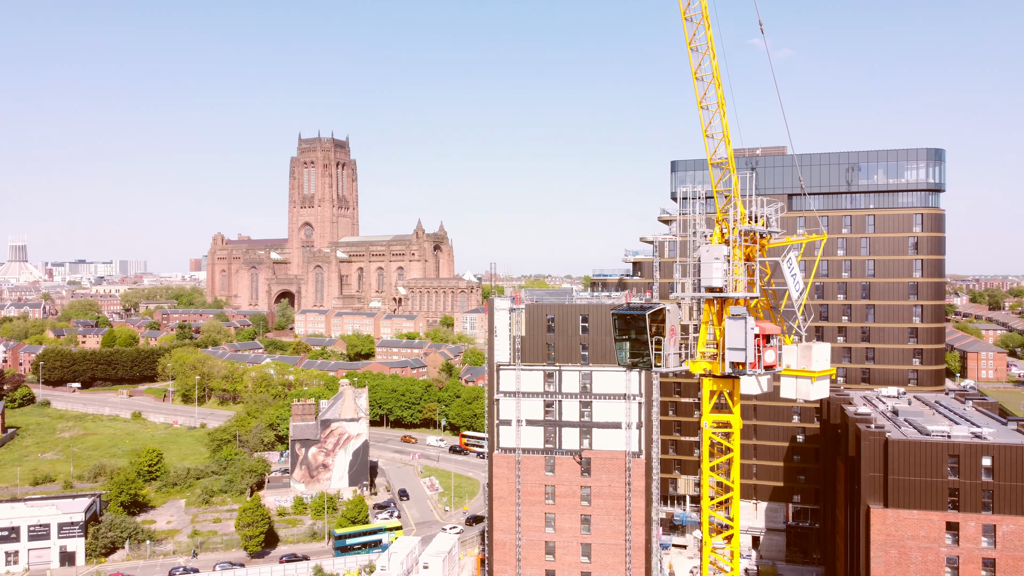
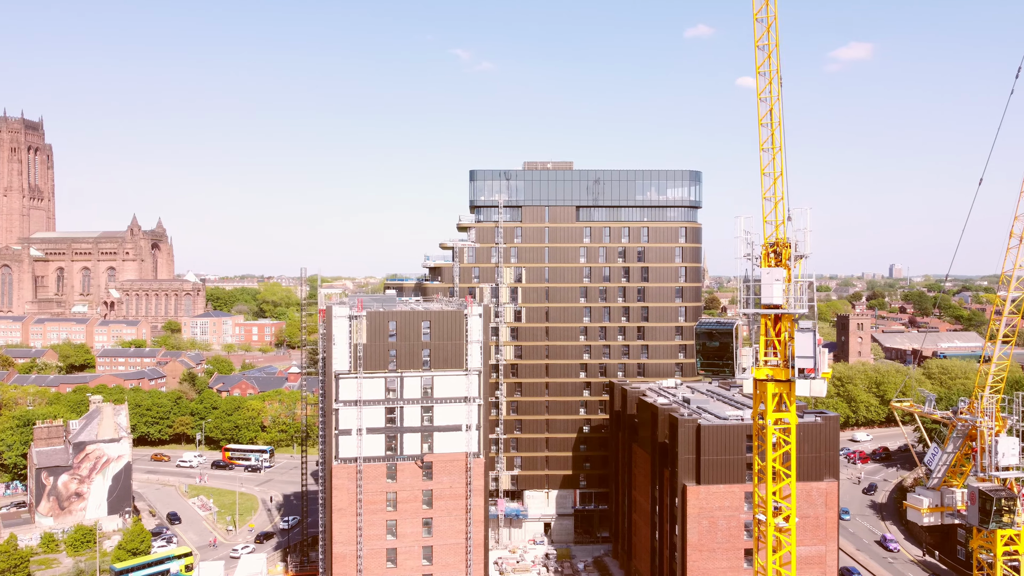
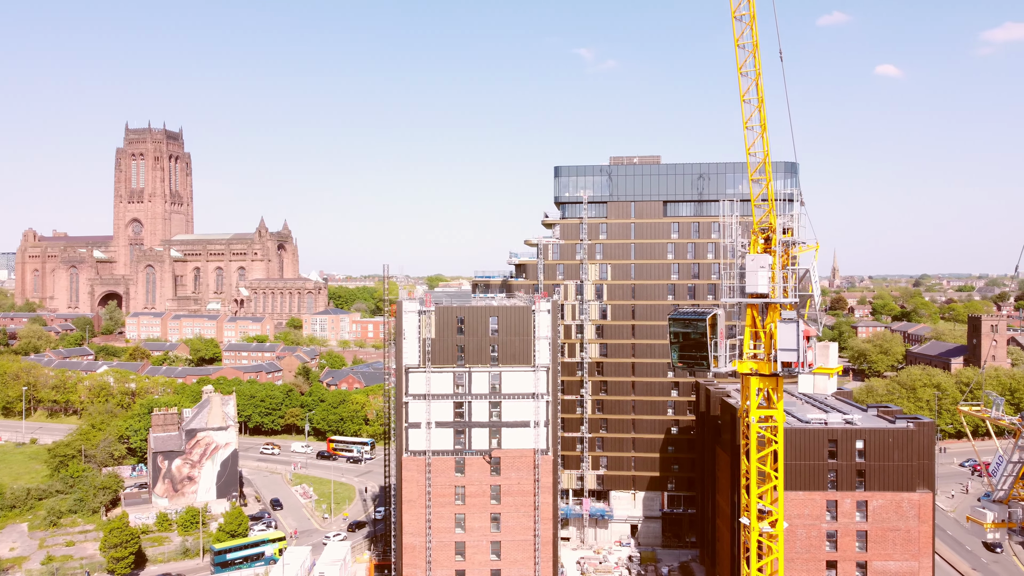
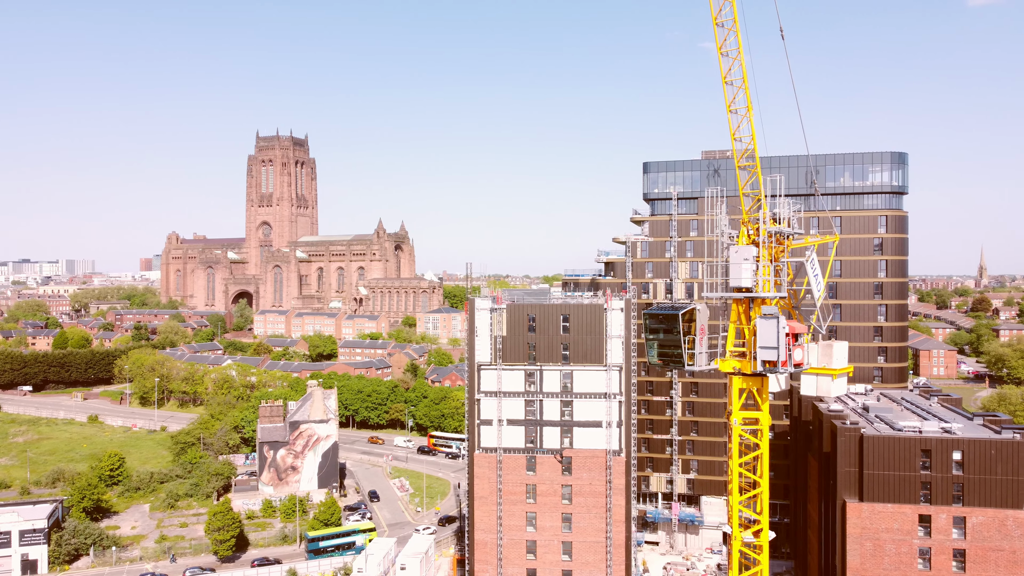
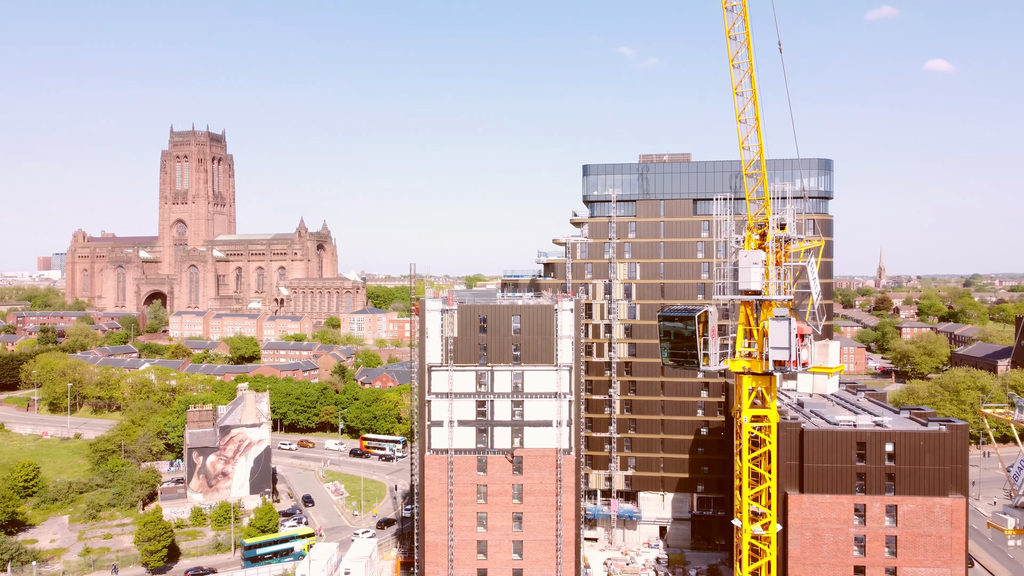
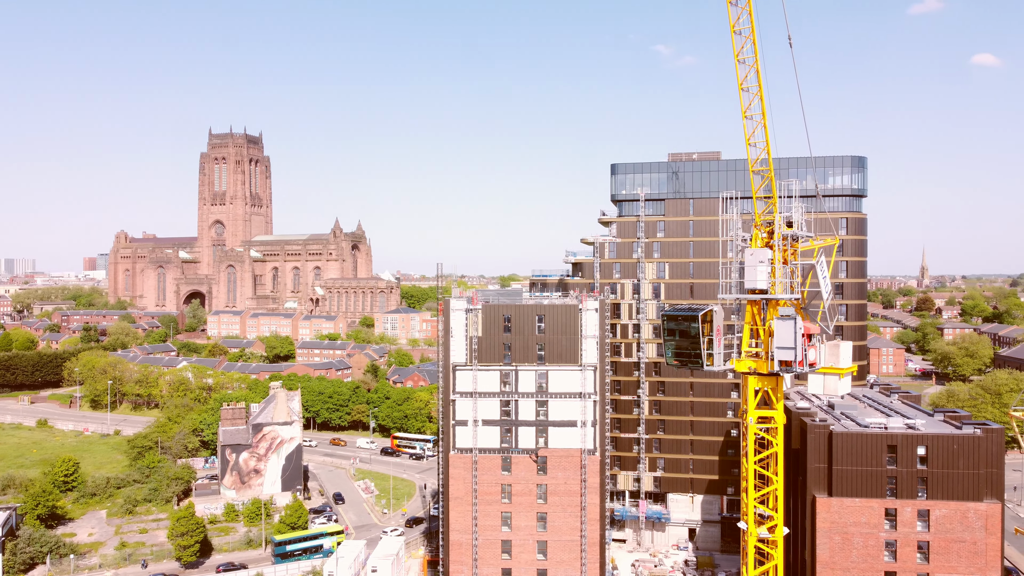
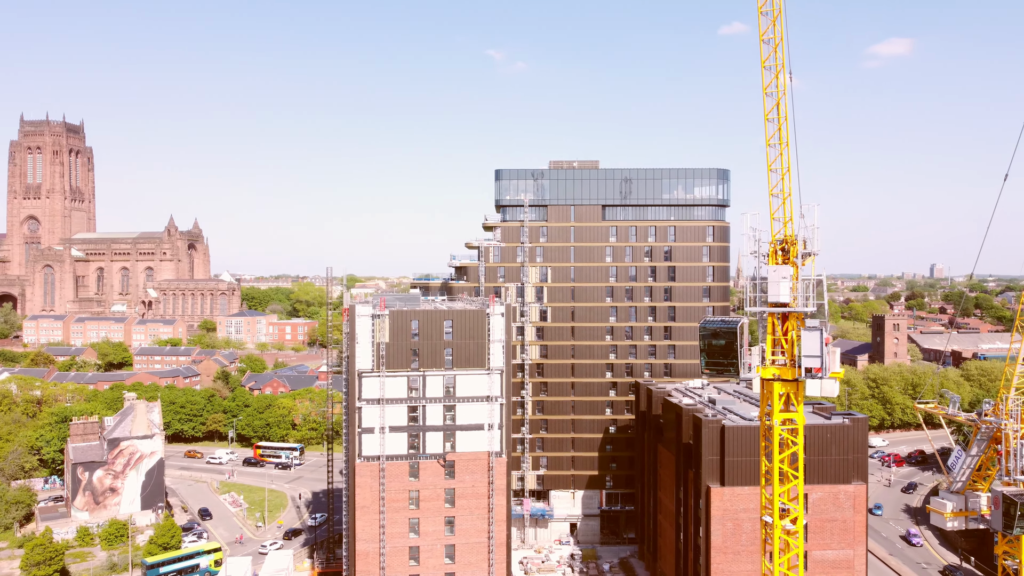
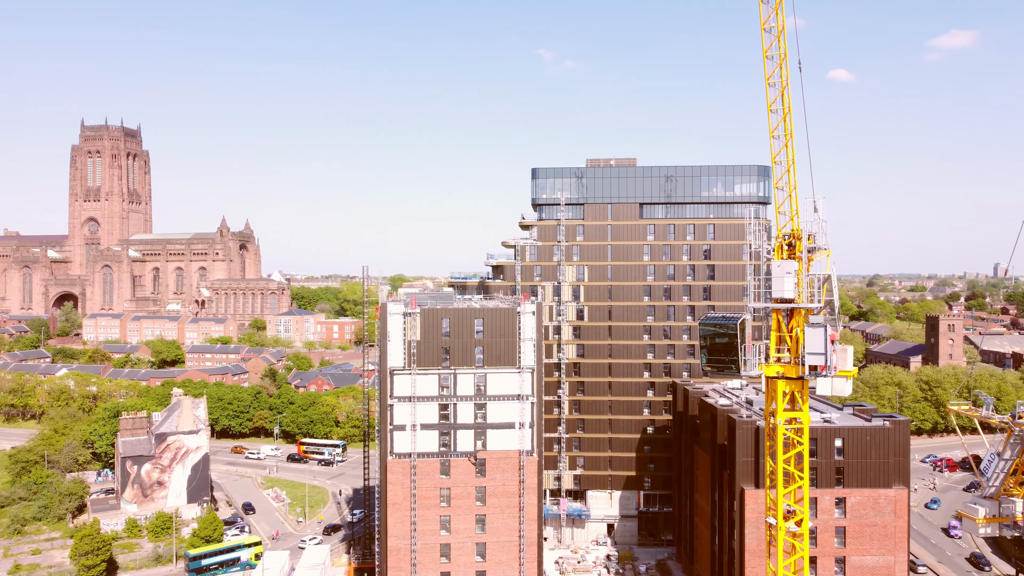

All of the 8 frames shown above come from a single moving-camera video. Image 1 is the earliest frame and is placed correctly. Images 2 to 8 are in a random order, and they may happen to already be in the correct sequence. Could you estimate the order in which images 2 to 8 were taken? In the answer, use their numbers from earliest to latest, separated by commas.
4, 6, 5, 3, 8, 7, 2
